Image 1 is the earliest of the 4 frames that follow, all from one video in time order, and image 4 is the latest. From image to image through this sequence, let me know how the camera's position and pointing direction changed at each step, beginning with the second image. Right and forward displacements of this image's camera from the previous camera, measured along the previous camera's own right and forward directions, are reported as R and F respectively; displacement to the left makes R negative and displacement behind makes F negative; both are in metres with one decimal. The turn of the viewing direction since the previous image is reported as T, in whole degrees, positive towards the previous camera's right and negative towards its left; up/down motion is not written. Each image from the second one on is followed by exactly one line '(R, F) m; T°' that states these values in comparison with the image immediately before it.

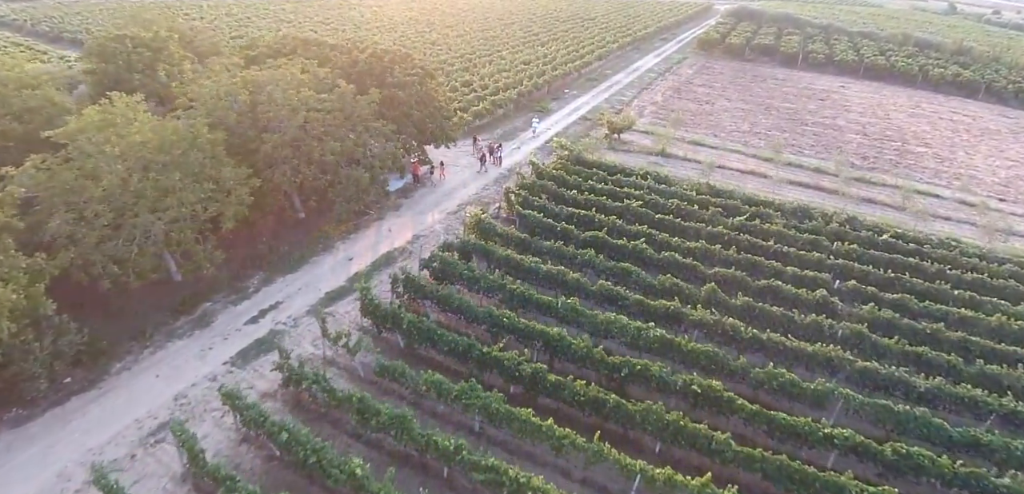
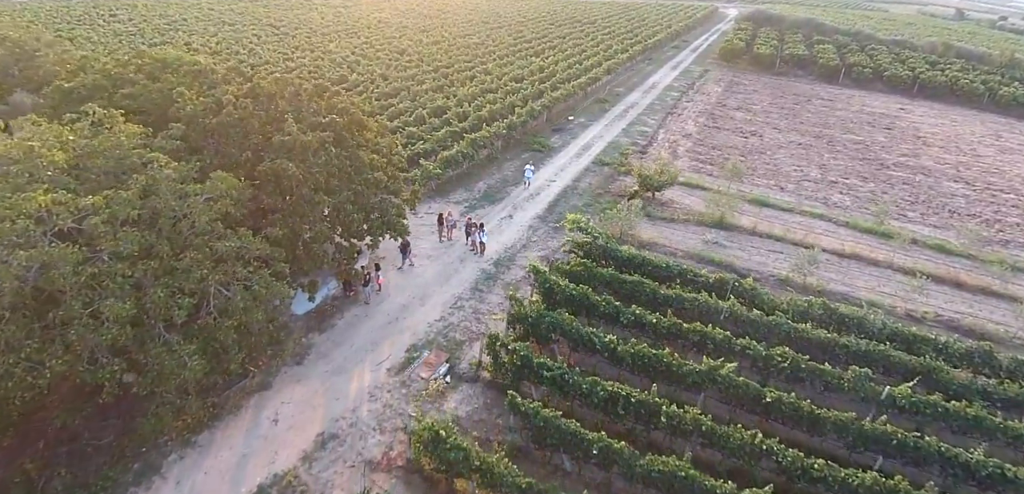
(0.0, +11.3) m; +1°
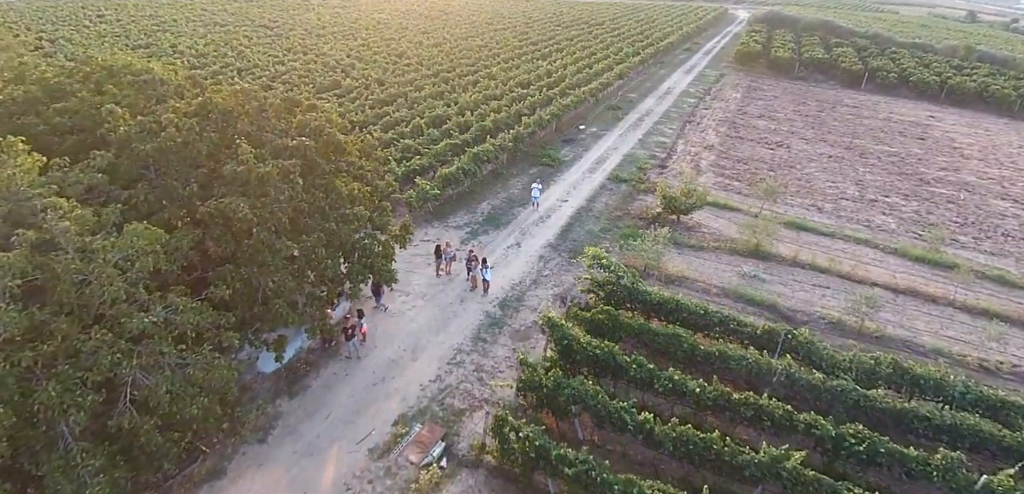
(-0.2, +2.8) m; 0°
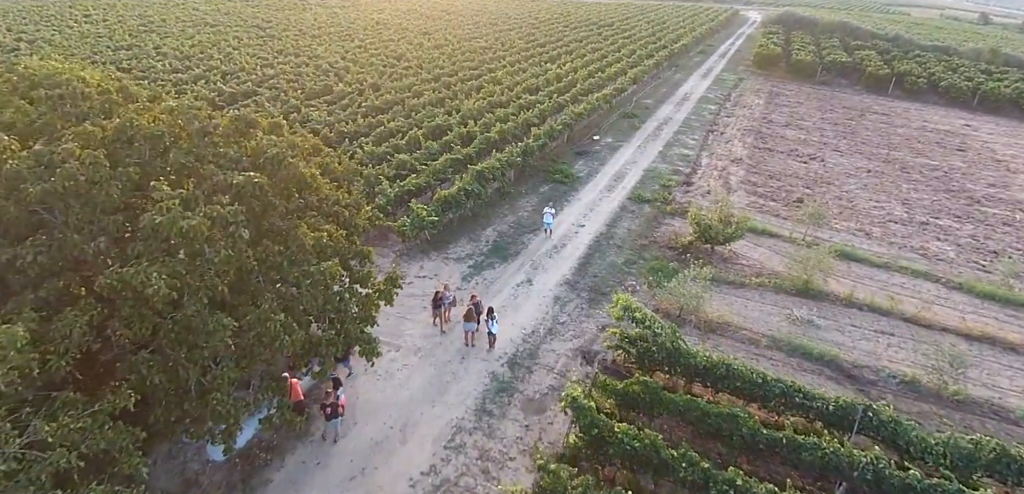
(-0.3, +2.9) m; 0°
